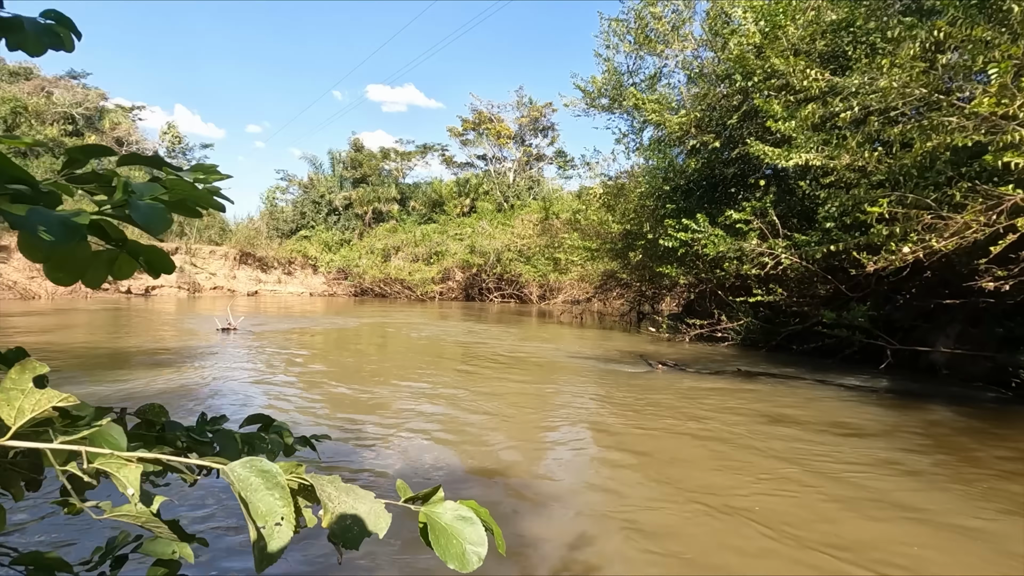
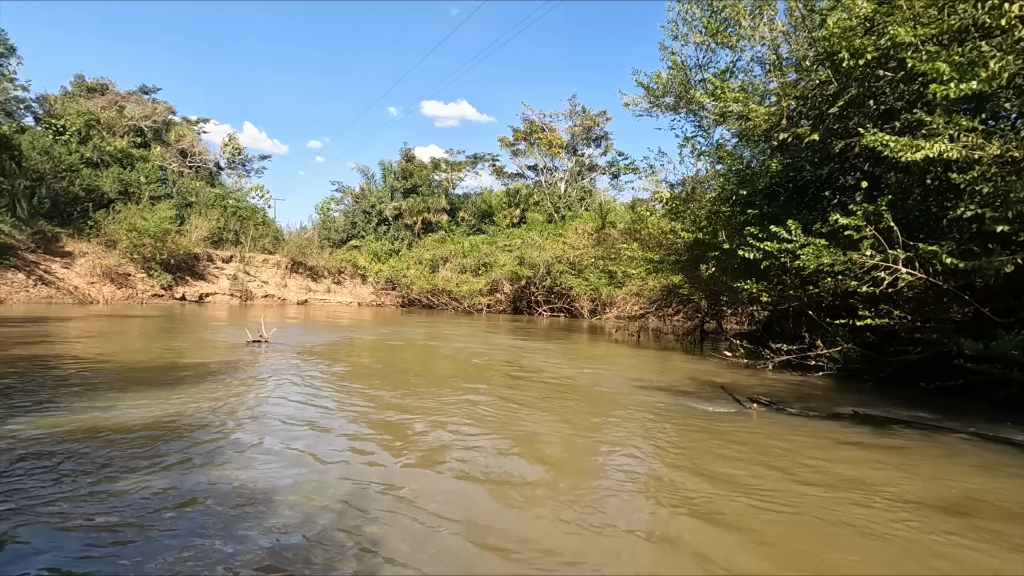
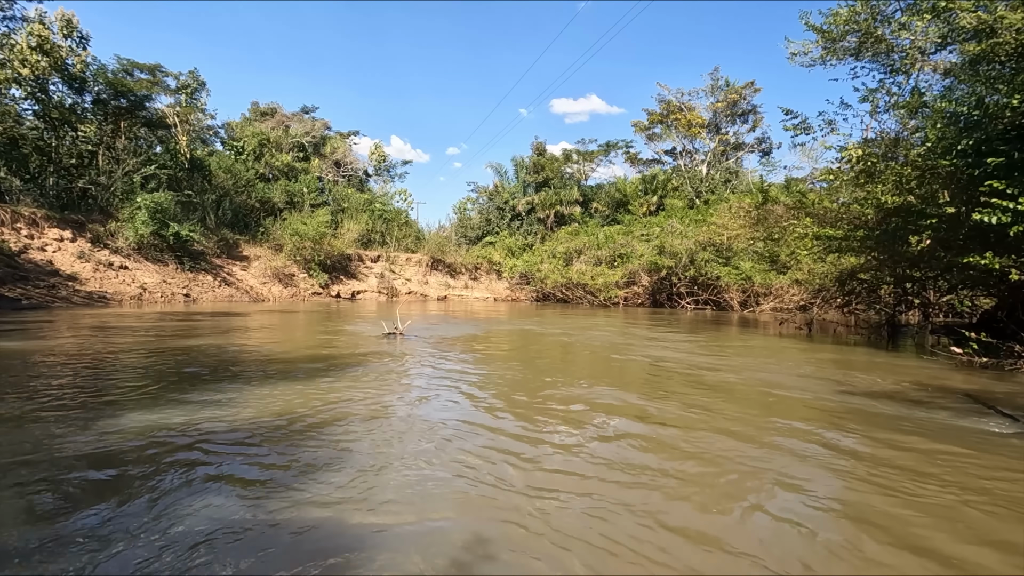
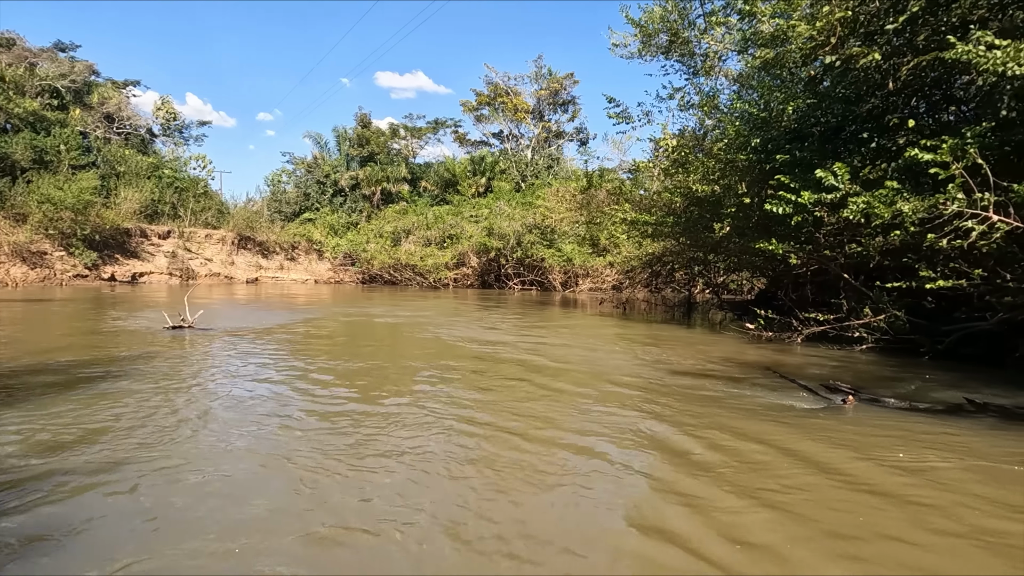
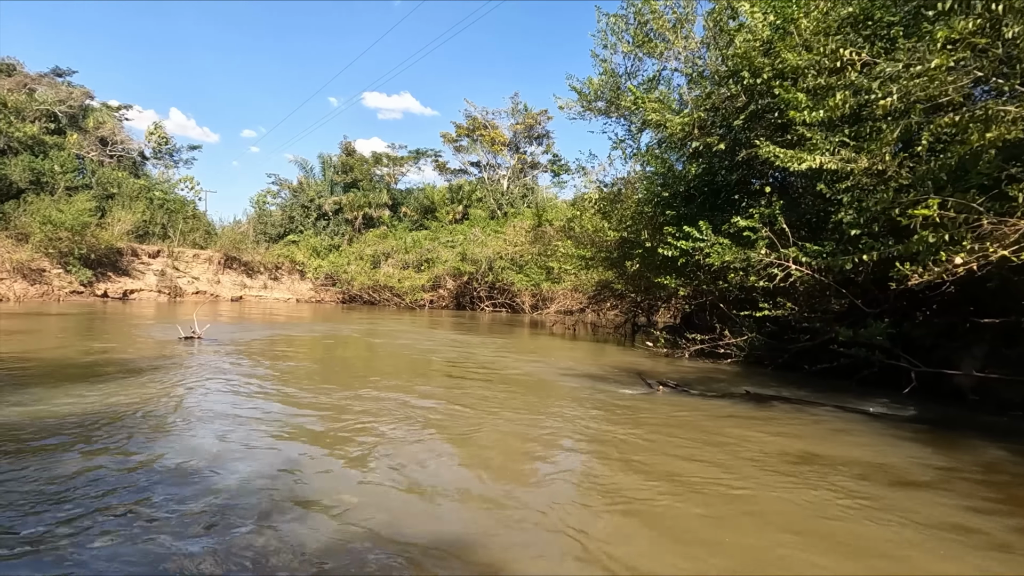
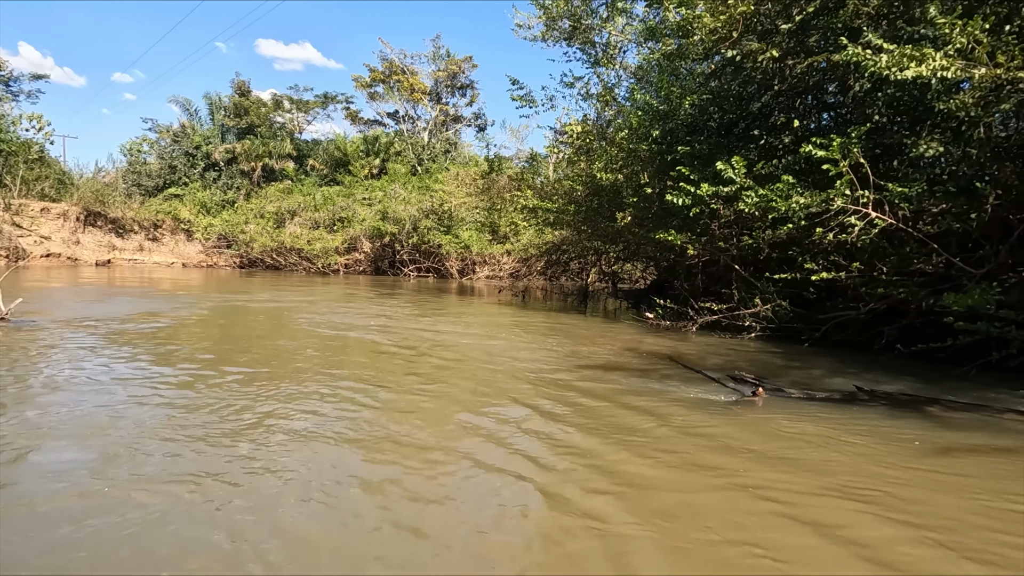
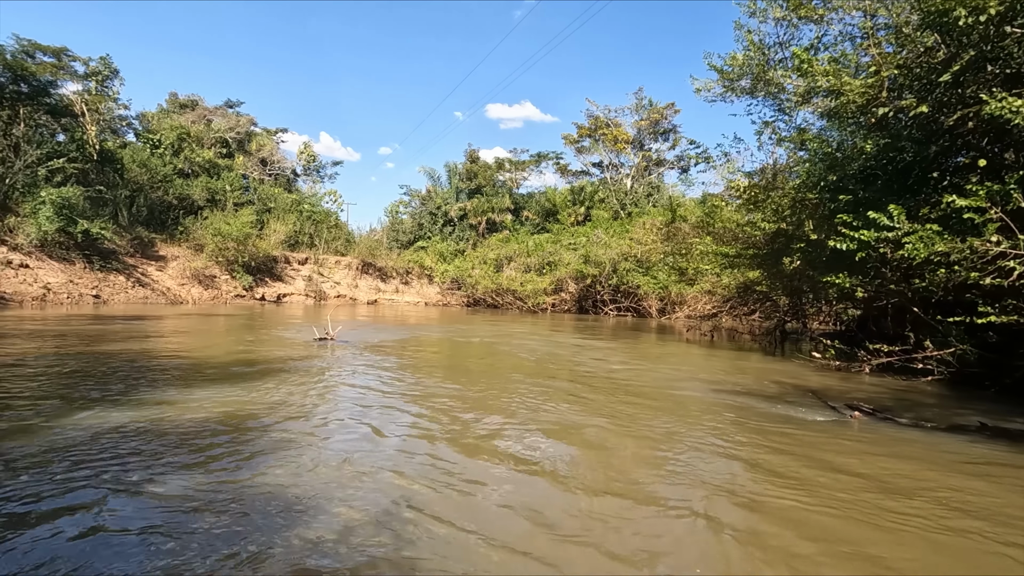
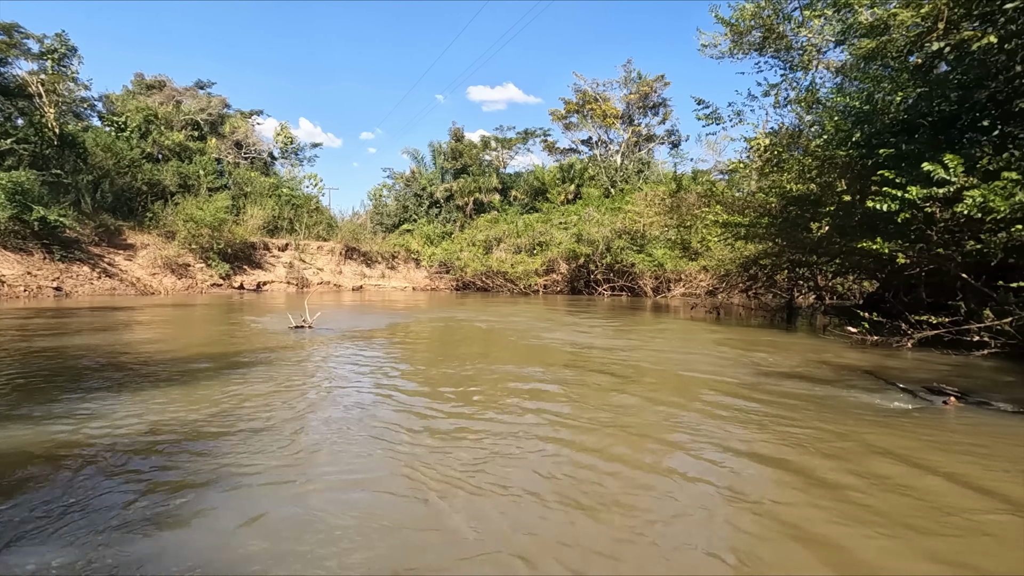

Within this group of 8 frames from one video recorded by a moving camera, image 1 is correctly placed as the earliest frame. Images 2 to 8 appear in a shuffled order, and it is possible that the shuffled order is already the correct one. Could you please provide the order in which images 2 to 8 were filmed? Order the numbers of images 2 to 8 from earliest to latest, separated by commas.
5, 2, 7, 3, 8, 4, 6
